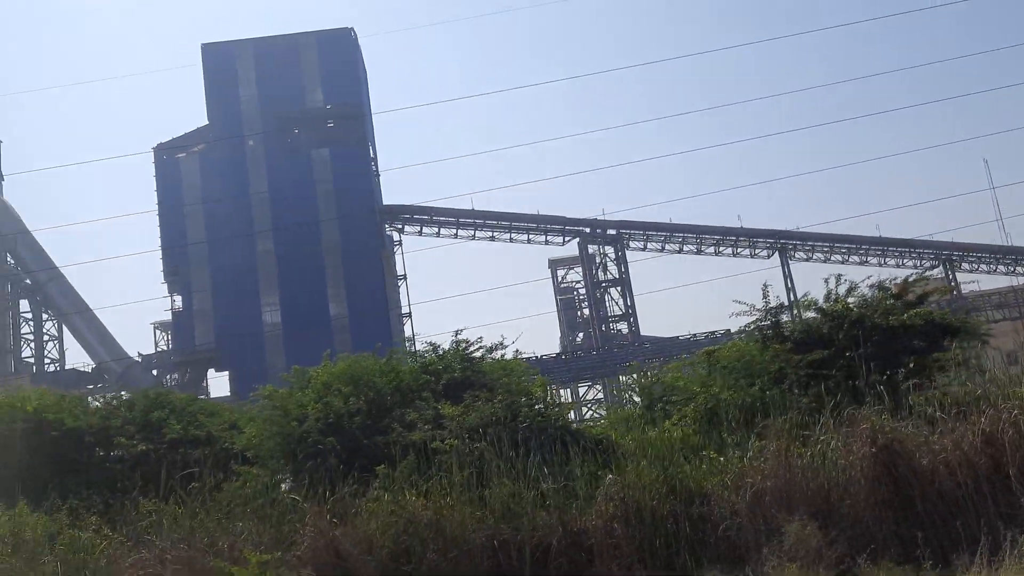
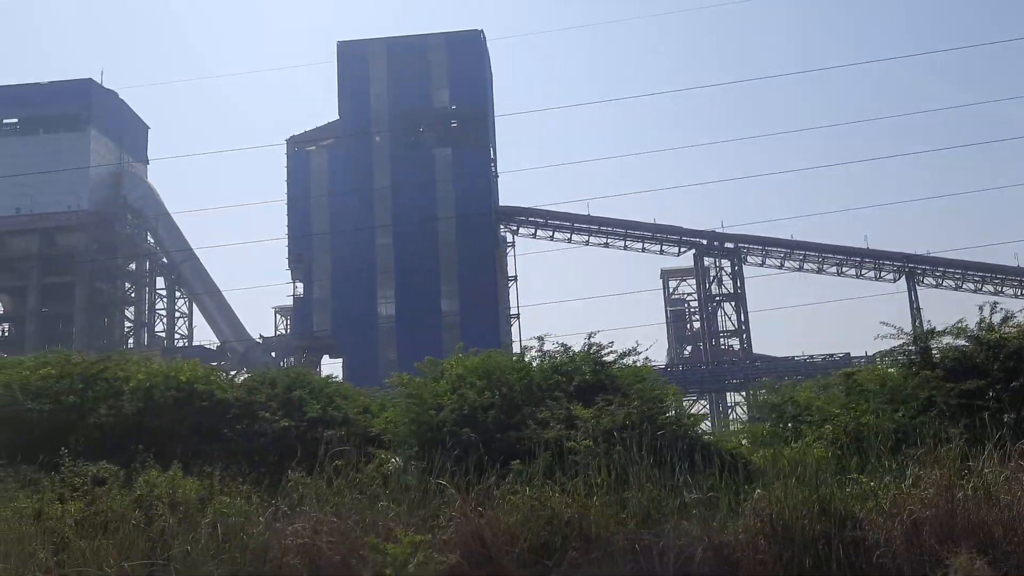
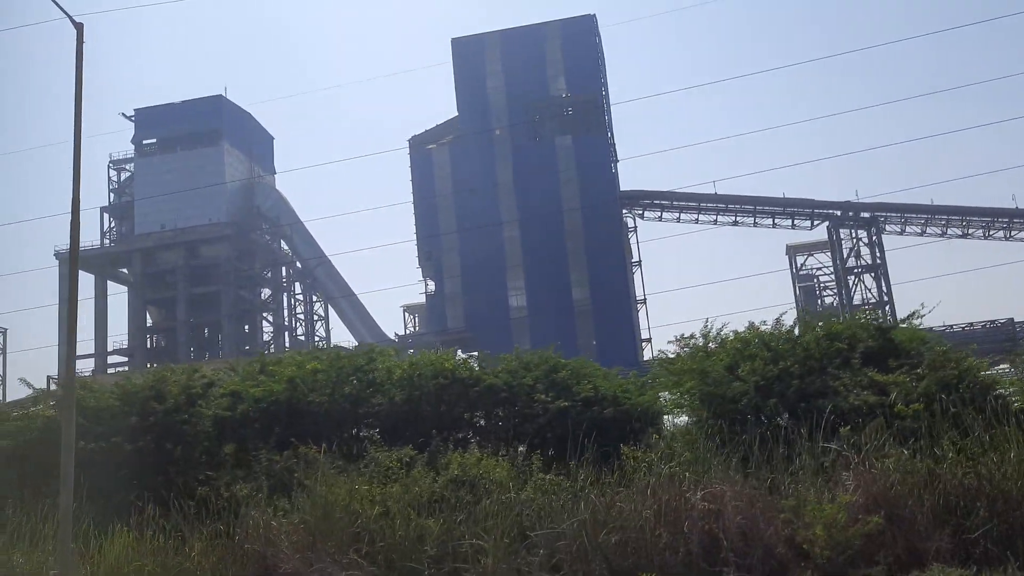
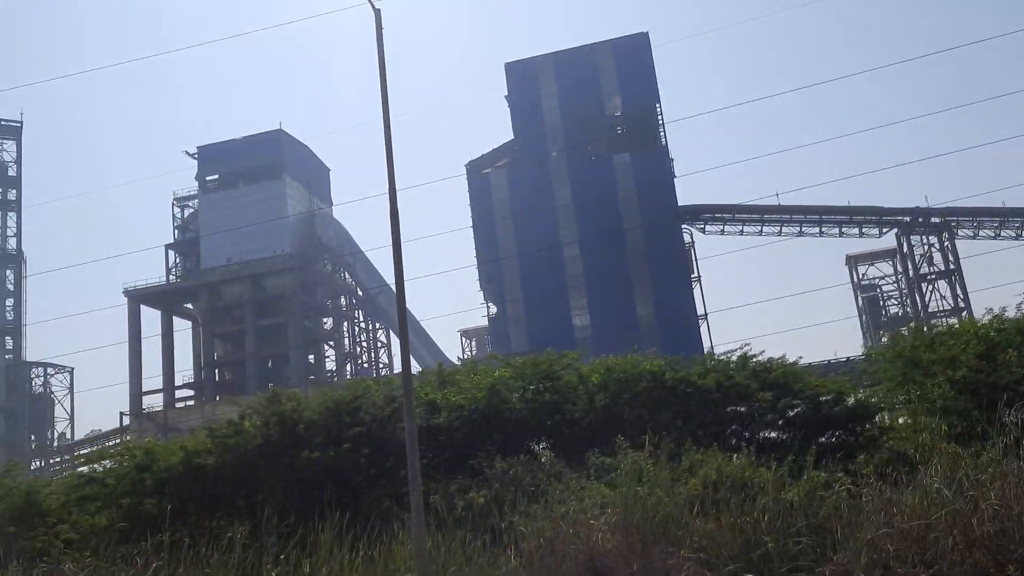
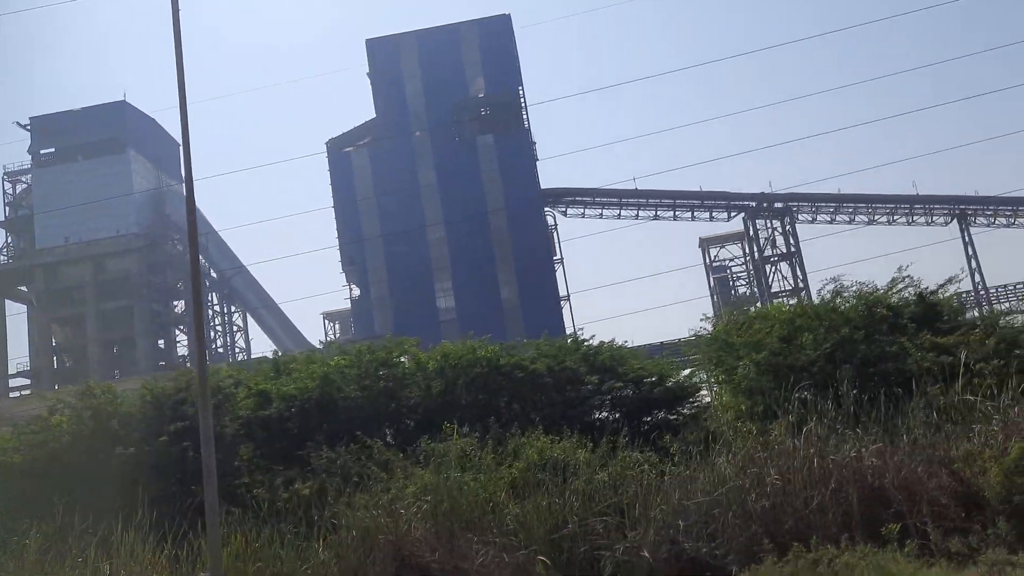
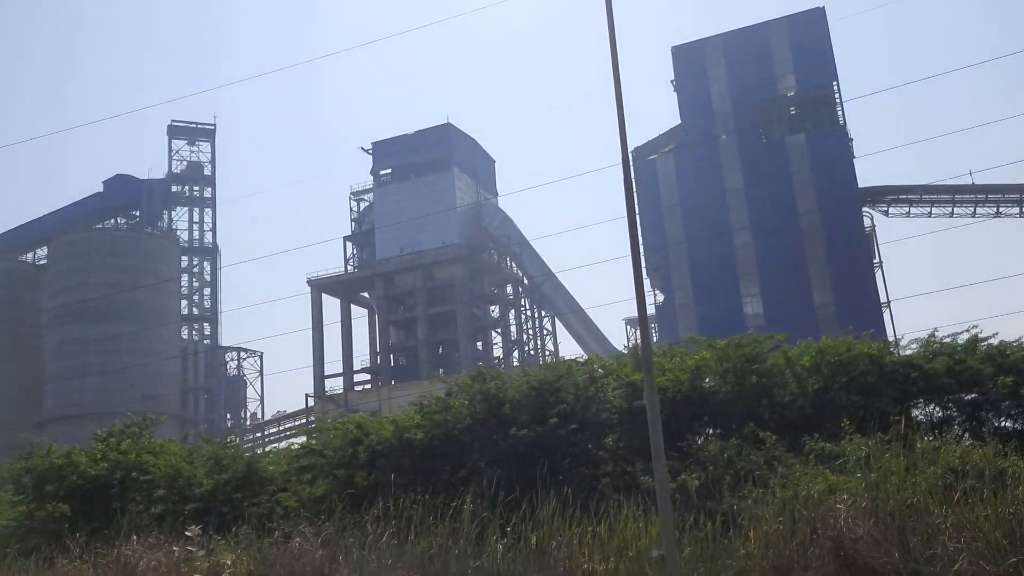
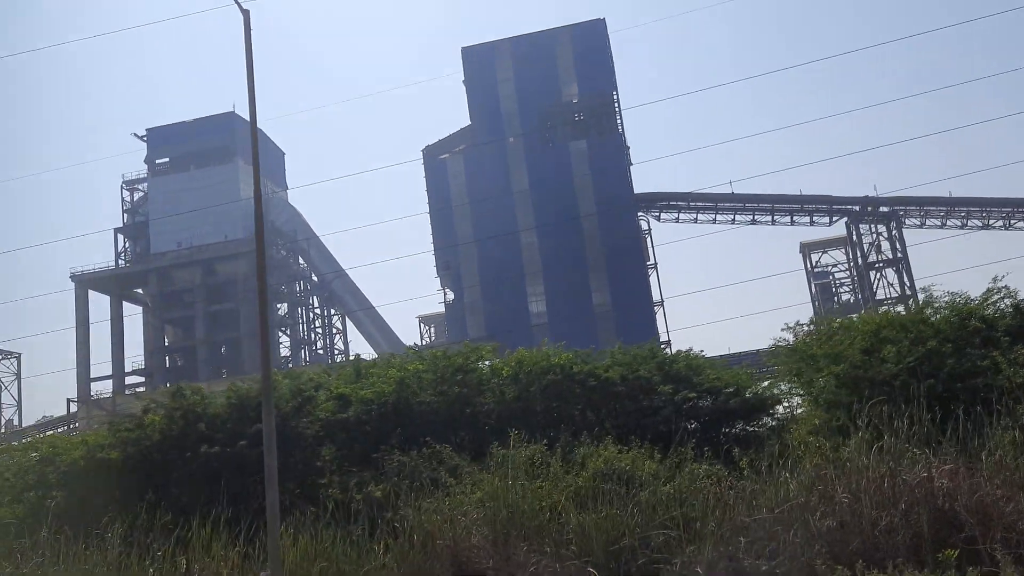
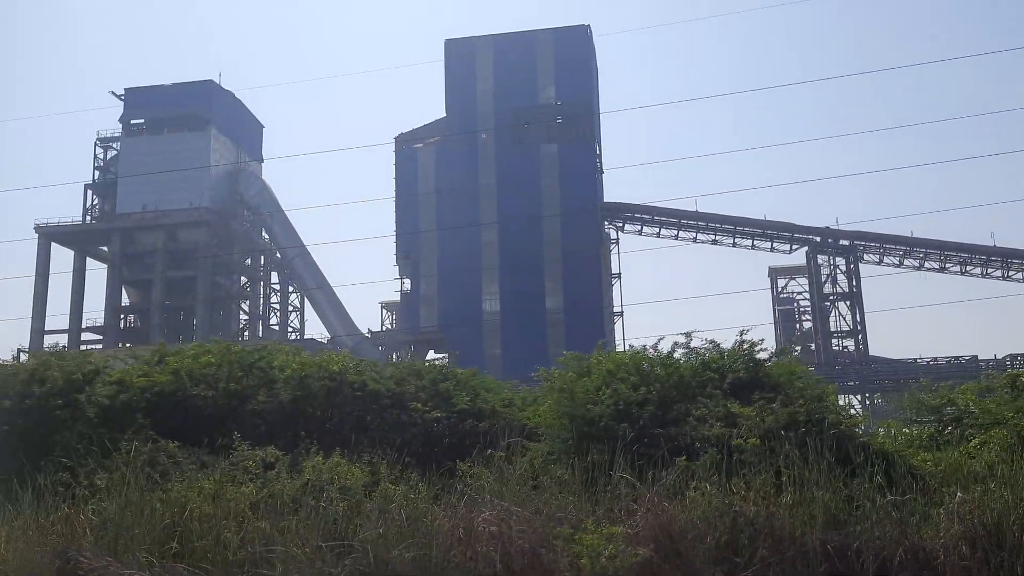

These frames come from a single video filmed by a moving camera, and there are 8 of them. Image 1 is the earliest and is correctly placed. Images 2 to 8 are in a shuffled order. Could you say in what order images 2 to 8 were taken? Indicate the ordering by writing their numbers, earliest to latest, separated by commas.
2, 8, 3, 7, 5, 4, 6
